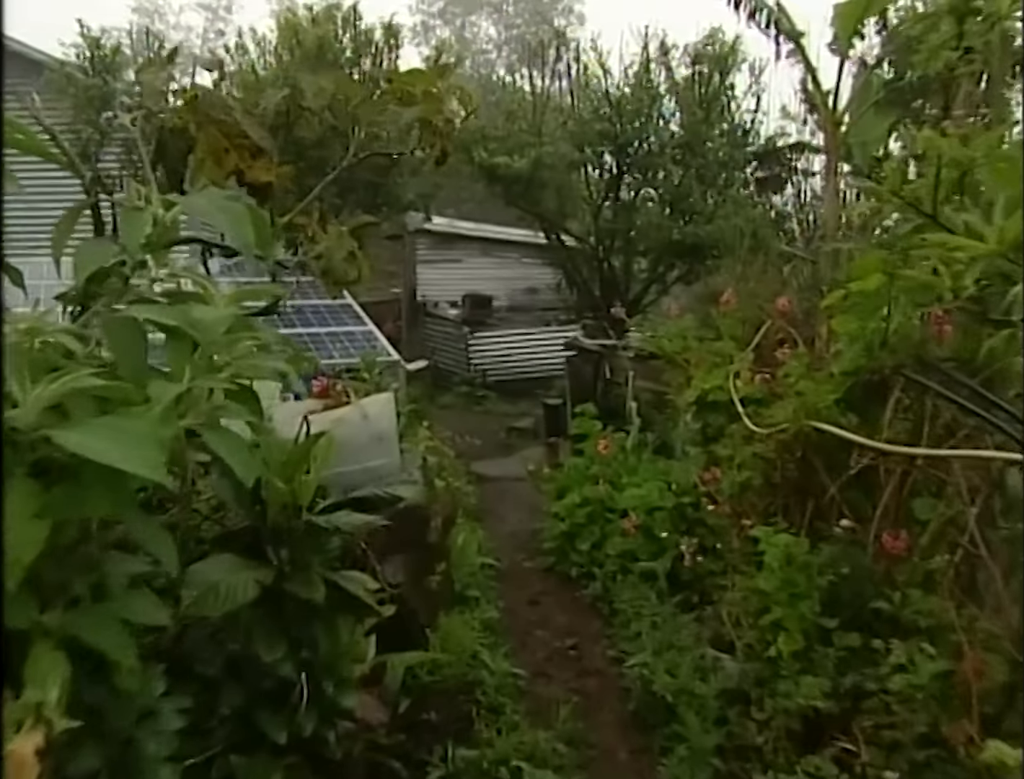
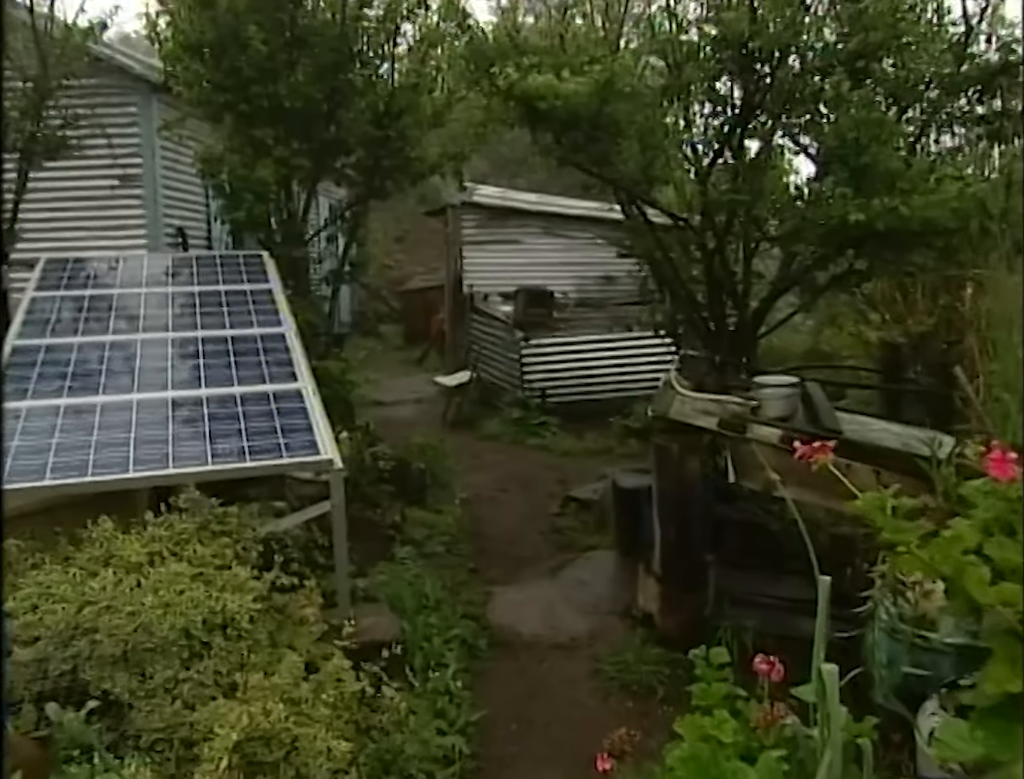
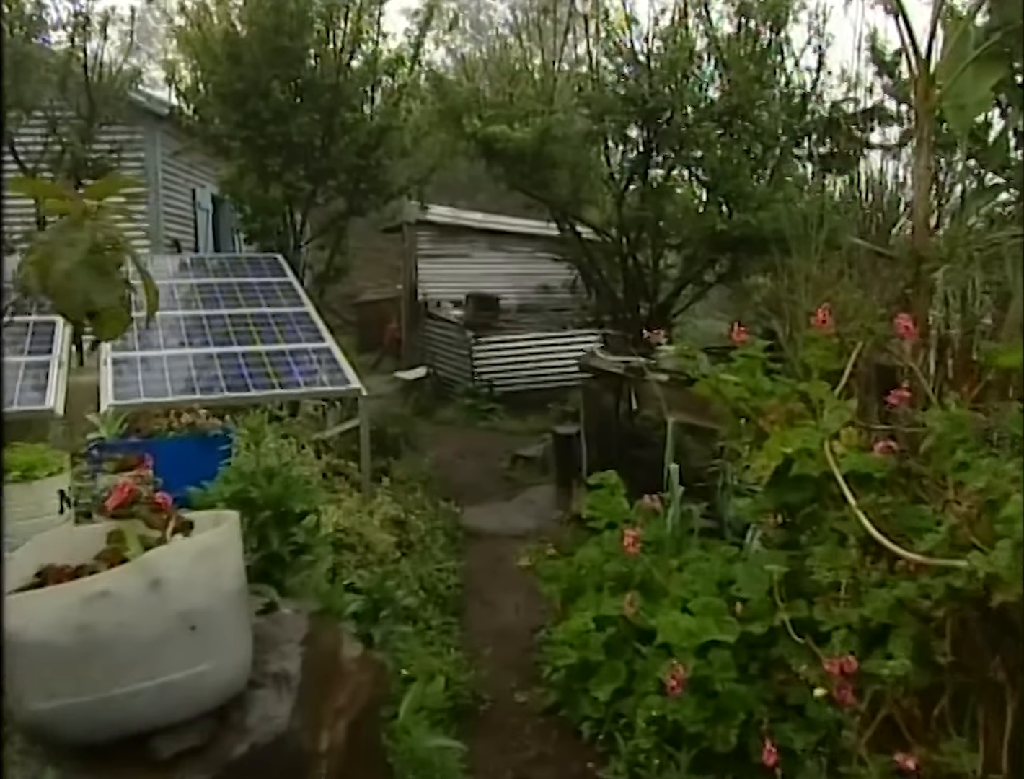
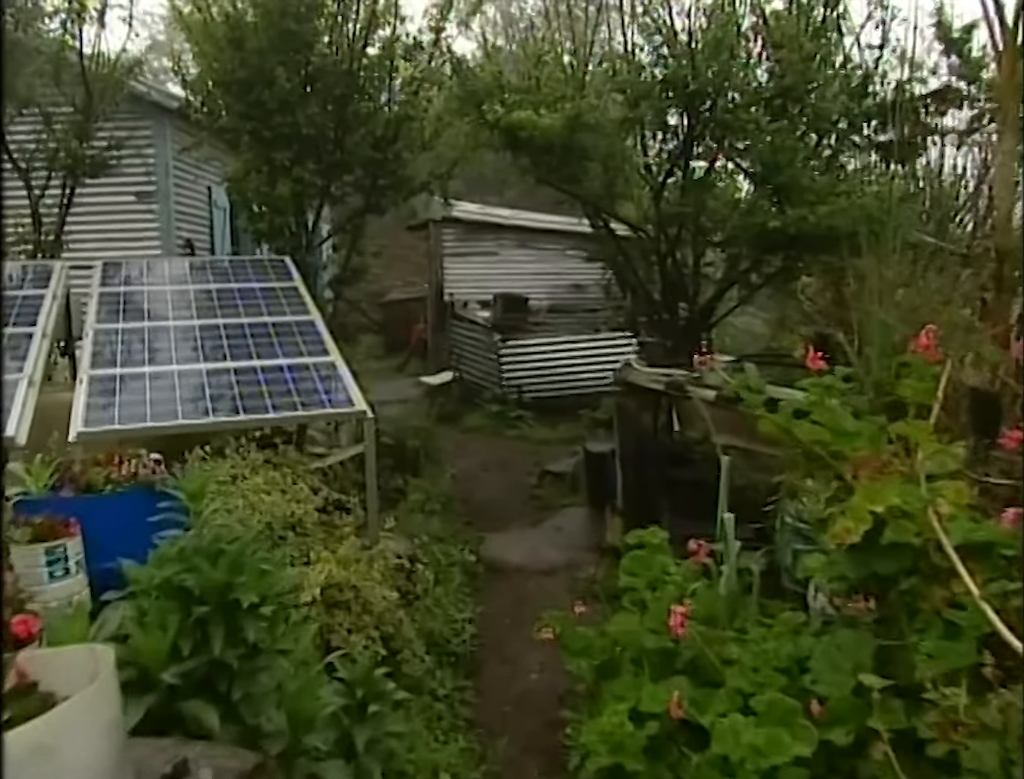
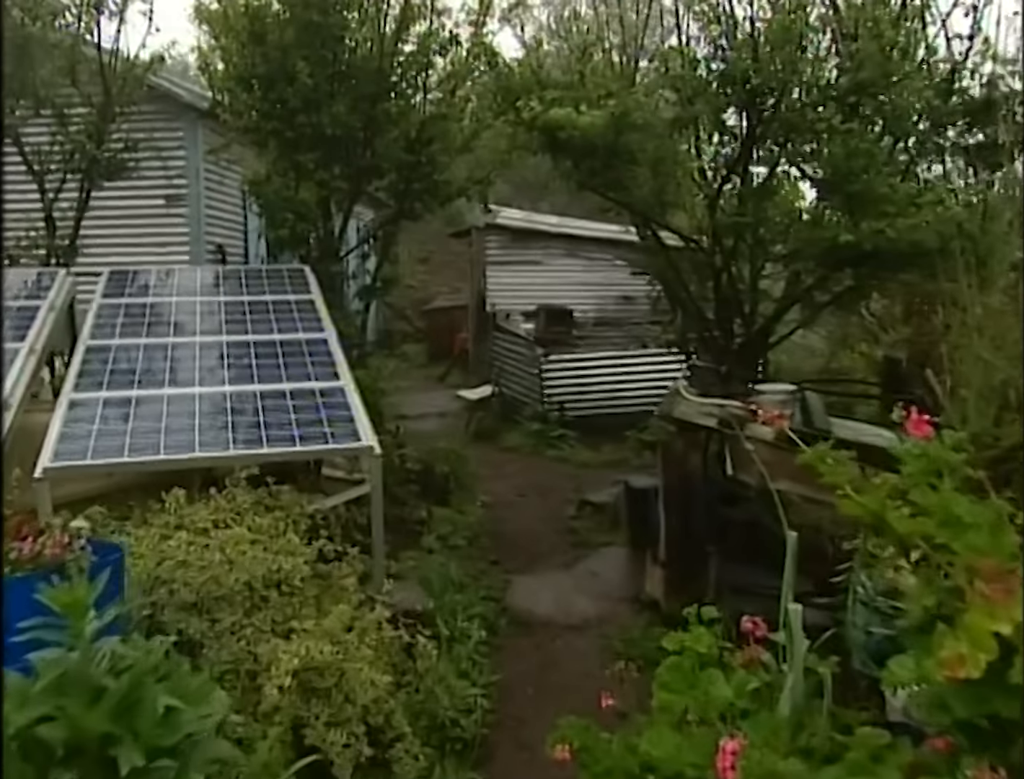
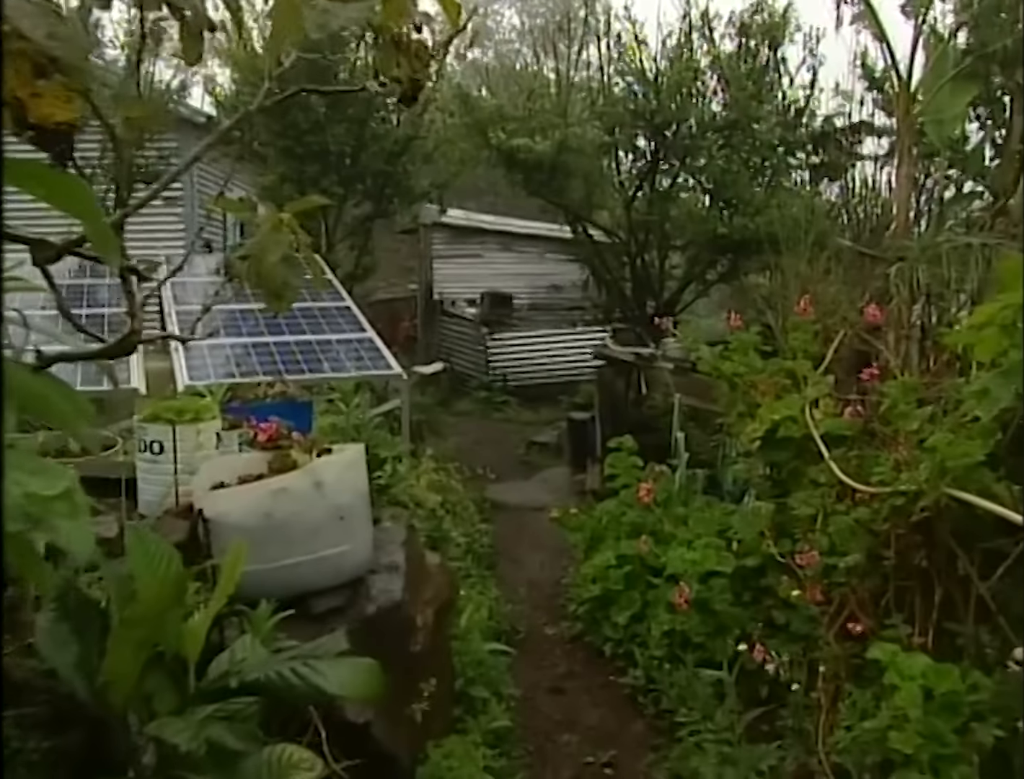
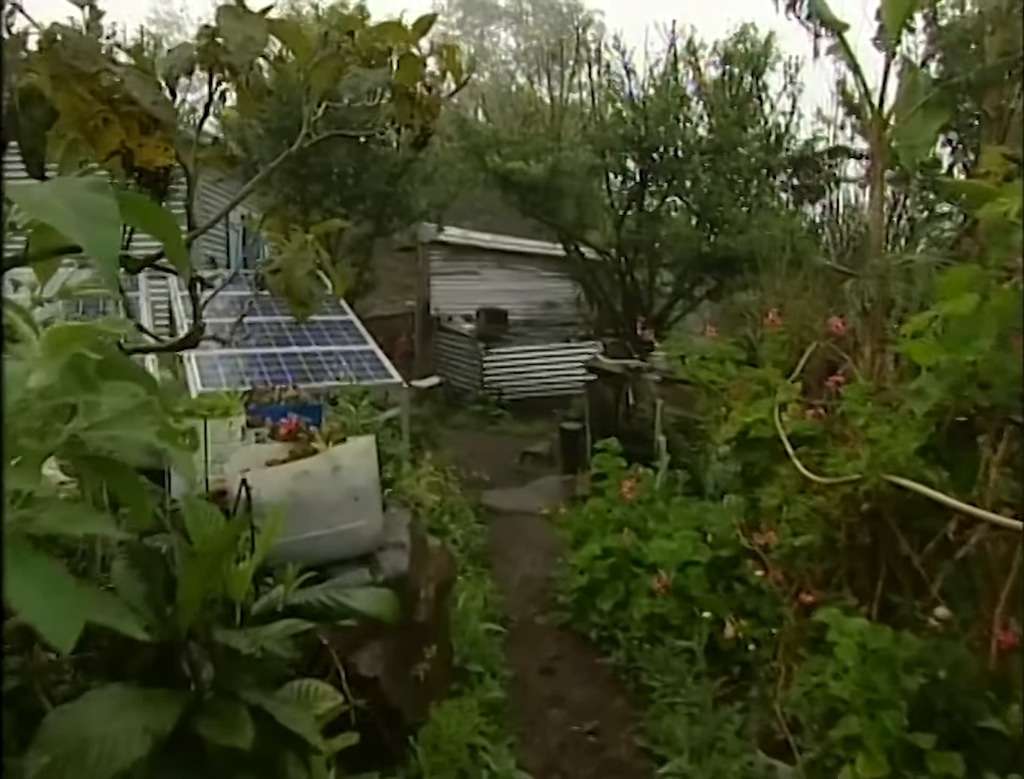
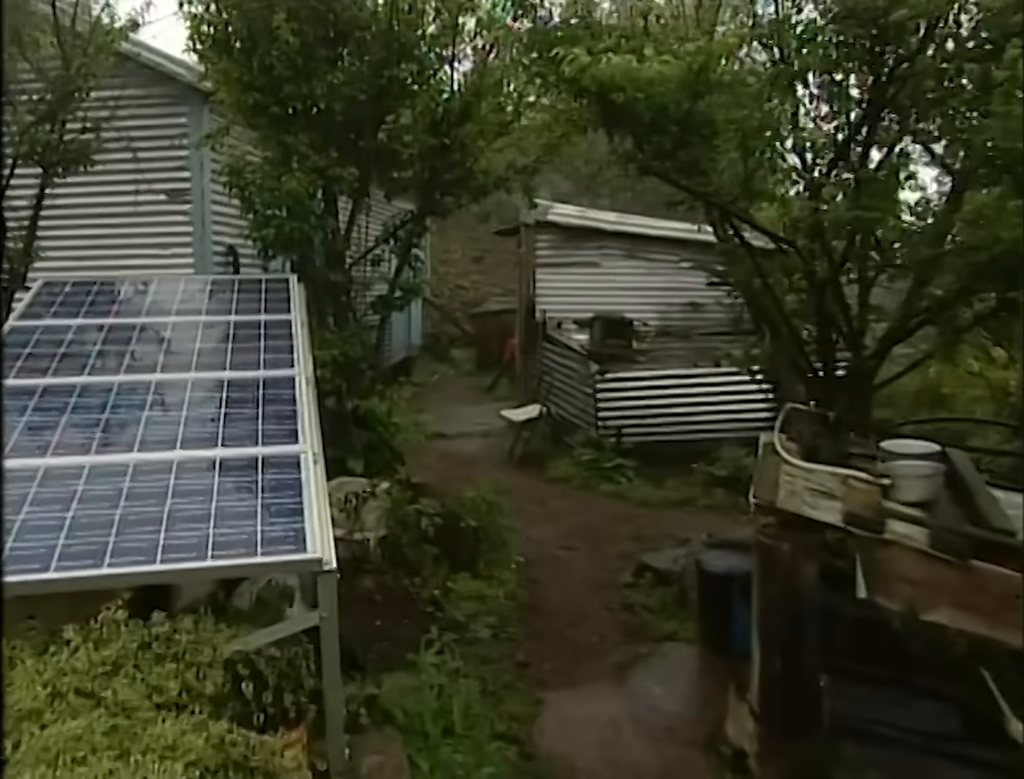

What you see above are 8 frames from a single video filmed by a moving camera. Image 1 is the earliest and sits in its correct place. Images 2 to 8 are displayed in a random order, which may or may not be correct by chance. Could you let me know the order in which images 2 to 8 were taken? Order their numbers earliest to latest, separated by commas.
7, 6, 3, 4, 5, 2, 8
